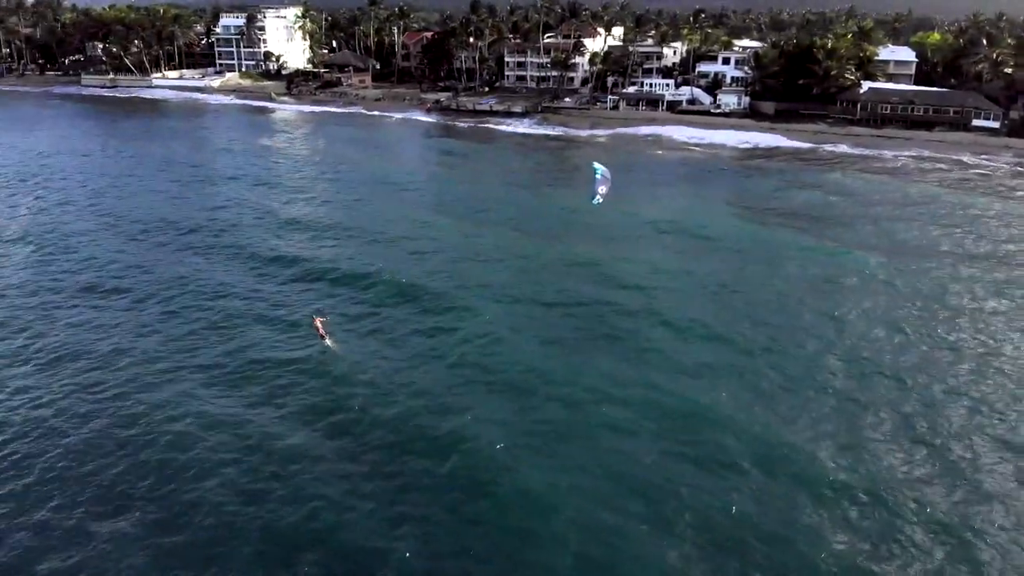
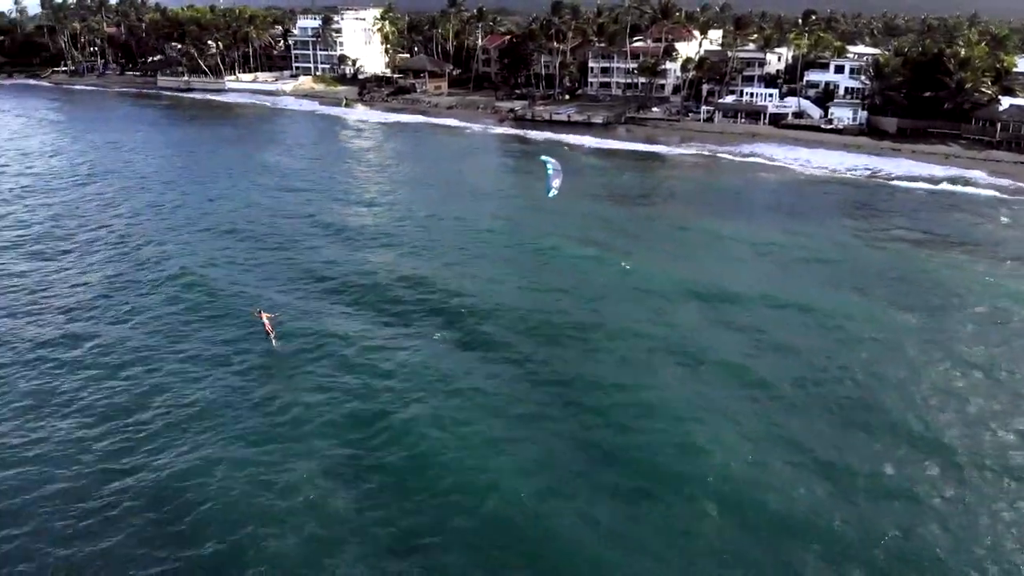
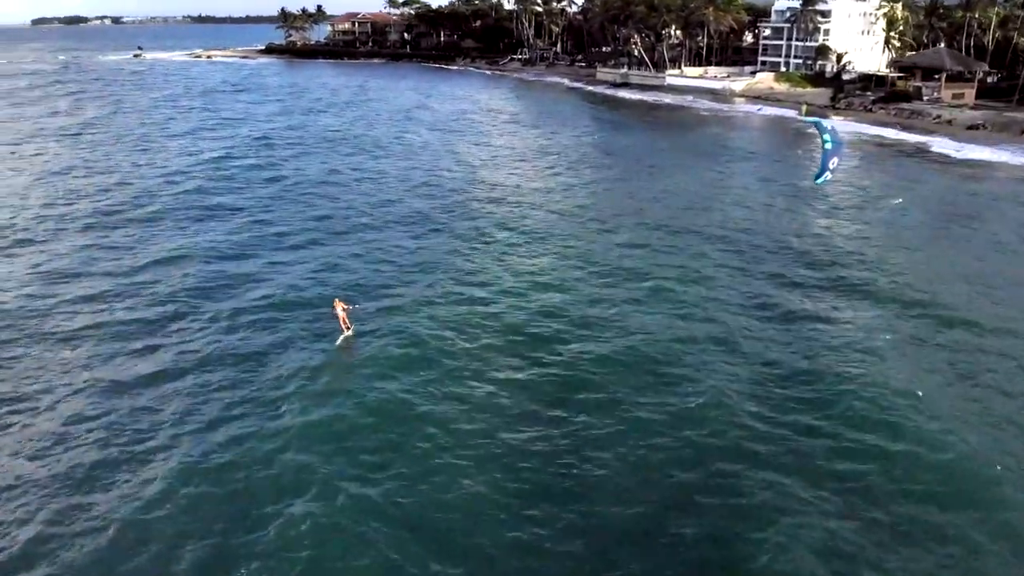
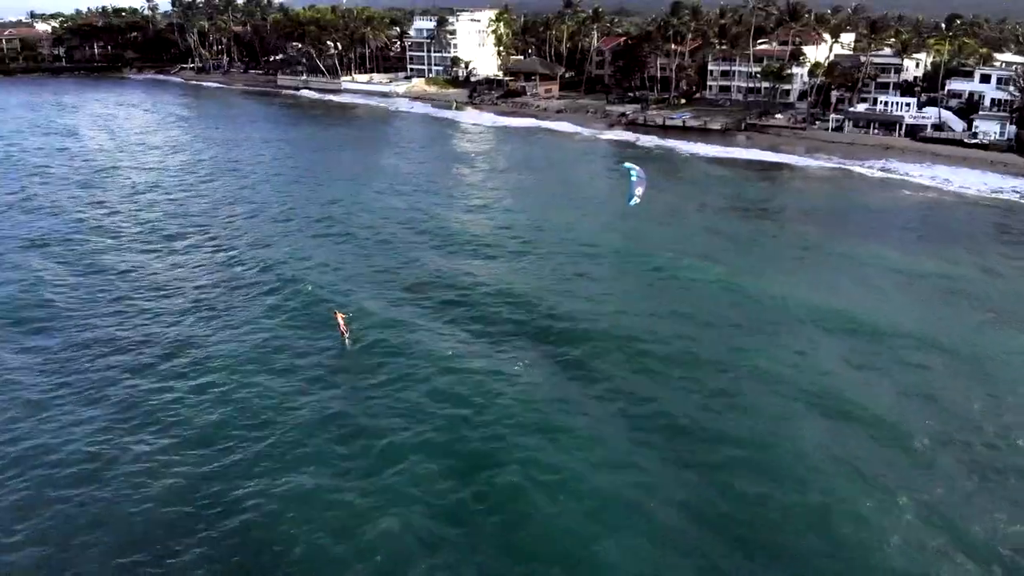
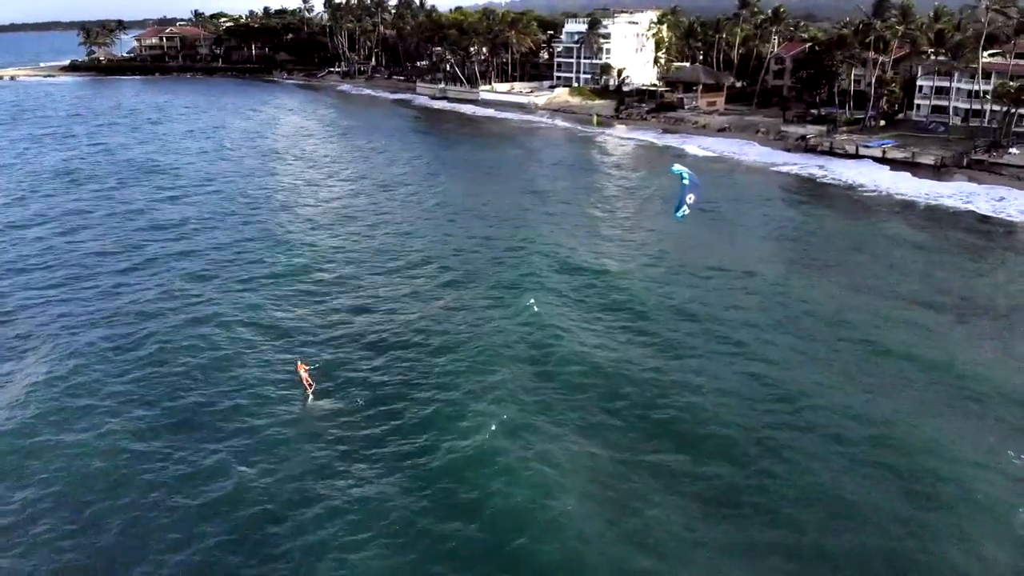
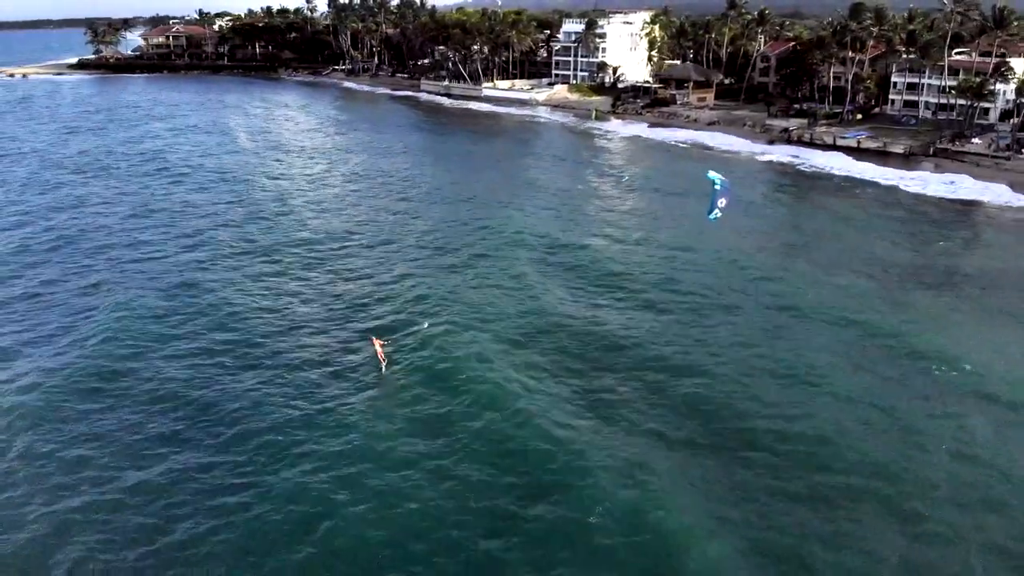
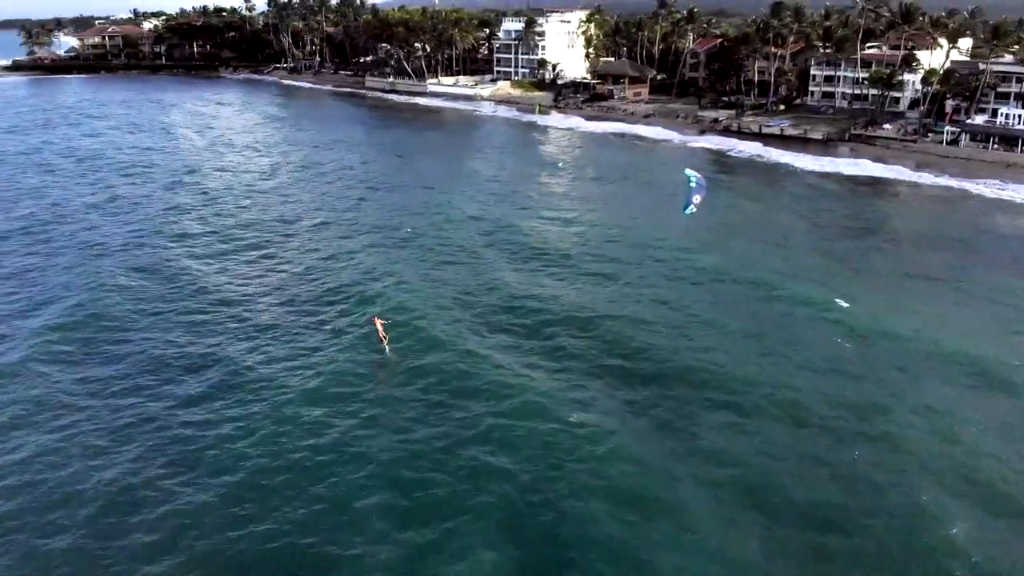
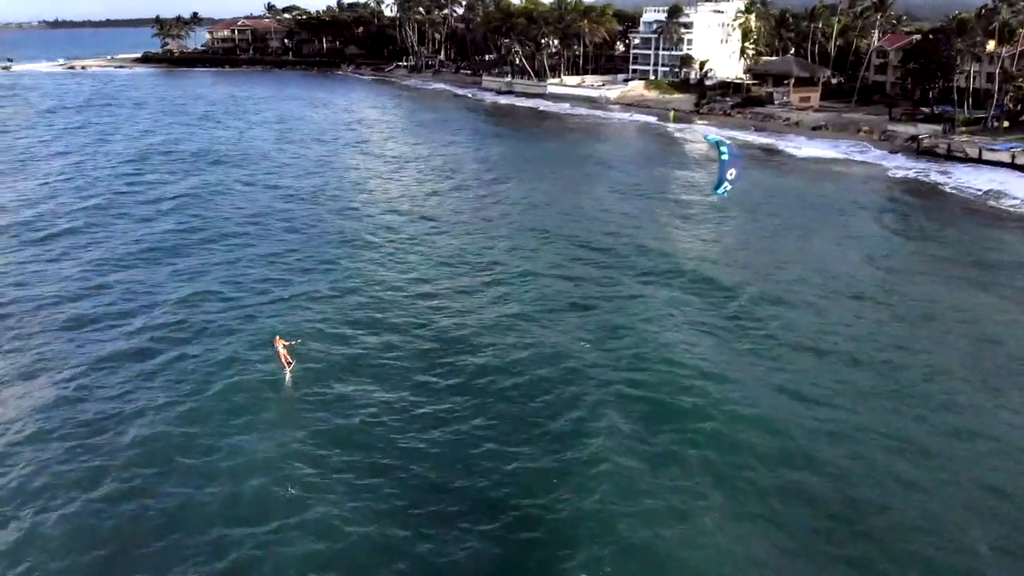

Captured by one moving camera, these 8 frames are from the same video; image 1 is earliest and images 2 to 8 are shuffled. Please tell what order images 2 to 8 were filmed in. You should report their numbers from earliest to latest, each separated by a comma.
2, 4, 7, 6, 5, 8, 3
